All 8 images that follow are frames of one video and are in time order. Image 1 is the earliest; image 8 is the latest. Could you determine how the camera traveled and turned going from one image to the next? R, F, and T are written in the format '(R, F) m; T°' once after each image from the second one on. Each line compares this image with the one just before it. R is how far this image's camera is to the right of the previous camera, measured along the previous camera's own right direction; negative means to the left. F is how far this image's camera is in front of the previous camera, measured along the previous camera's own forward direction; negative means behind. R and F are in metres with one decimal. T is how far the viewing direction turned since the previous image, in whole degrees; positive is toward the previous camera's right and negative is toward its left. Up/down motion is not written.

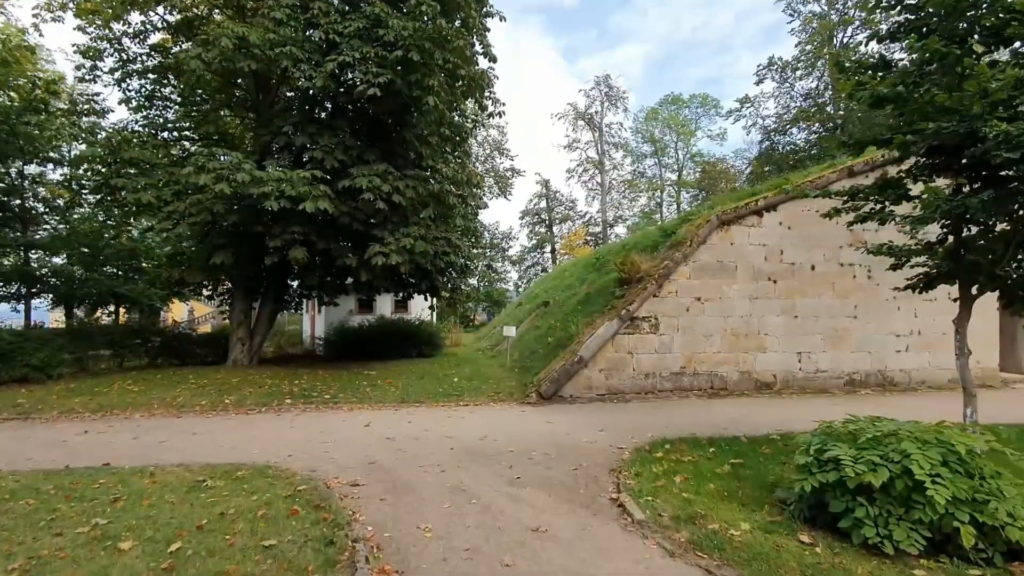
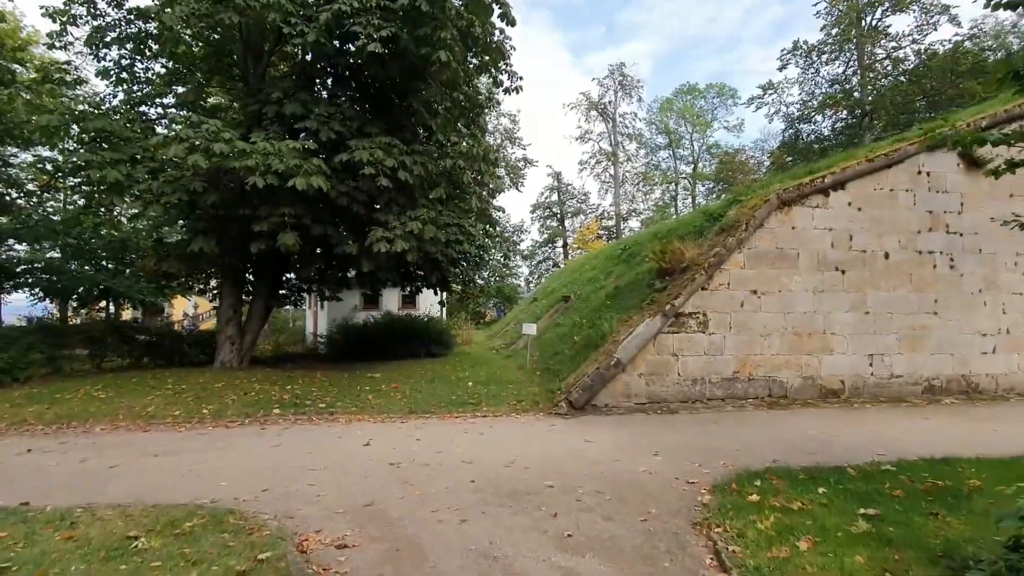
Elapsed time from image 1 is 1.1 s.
(-0.3, +1.5) m; -1°
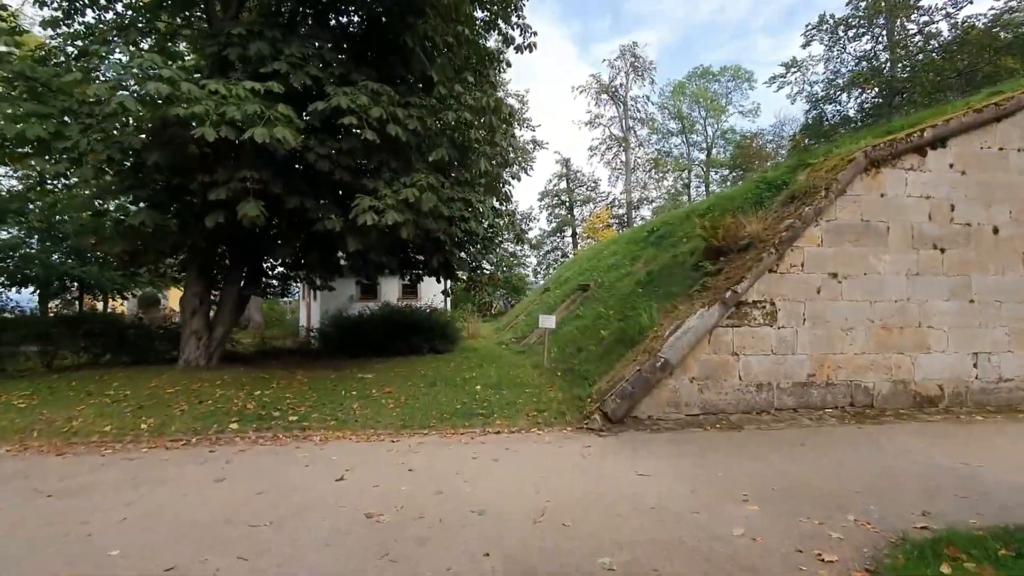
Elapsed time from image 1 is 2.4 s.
(-0.2, +1.9) m; -1°
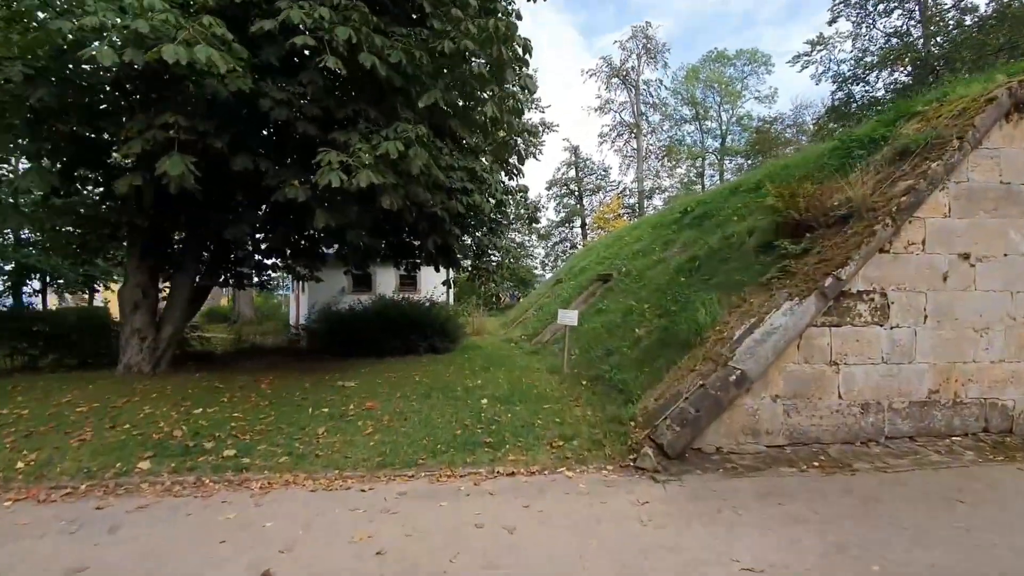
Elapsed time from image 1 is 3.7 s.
(-0.1, +1.9) m; -1°
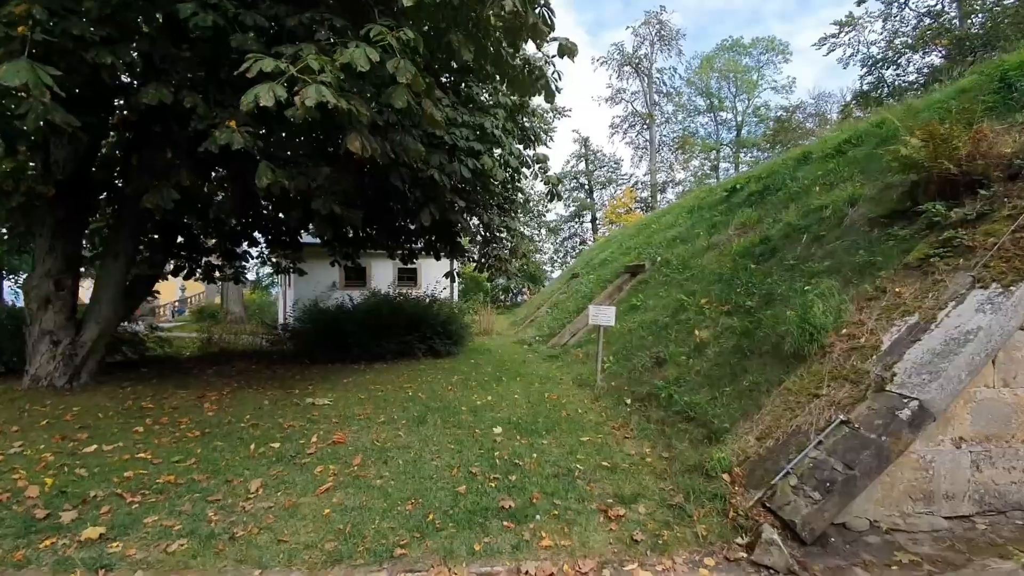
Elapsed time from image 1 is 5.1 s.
(-0.2, +1.9) m; -1°
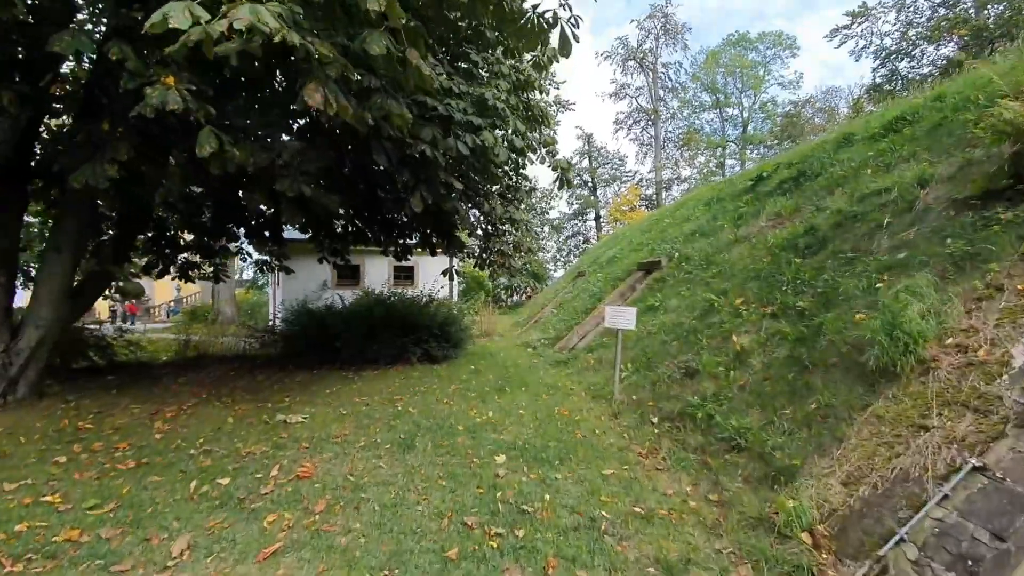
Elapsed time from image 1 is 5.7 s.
(0.0, +0.9) m; 0°
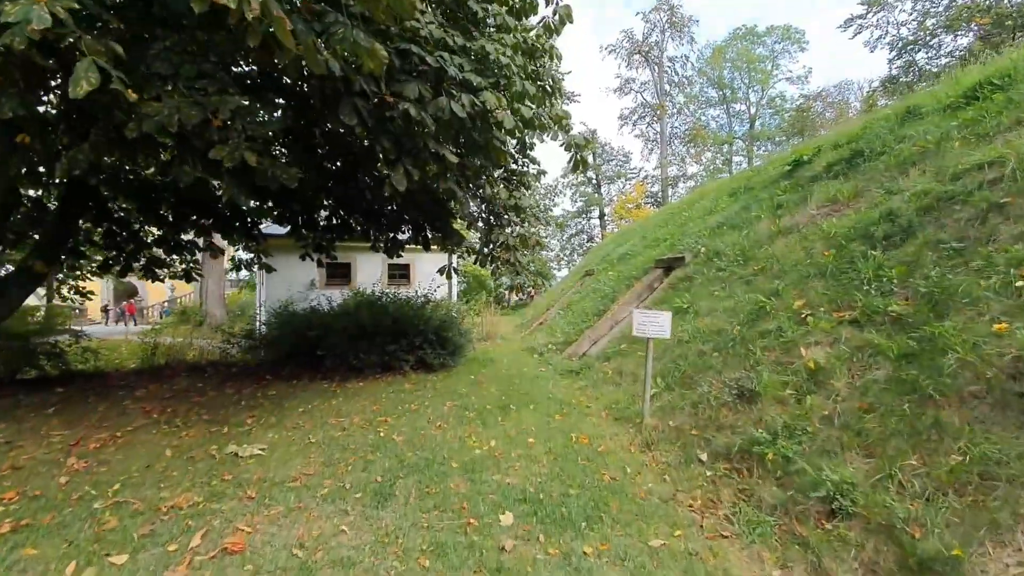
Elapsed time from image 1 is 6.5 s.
(0.0, +1.1) m; 0°
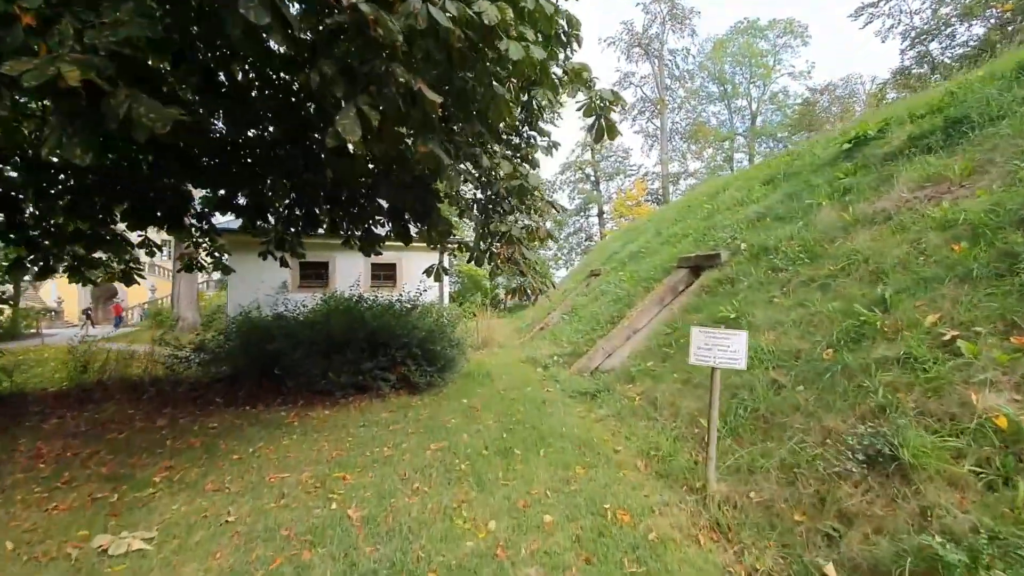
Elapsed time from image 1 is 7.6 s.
(-0.1, +1.4) m; 0°
